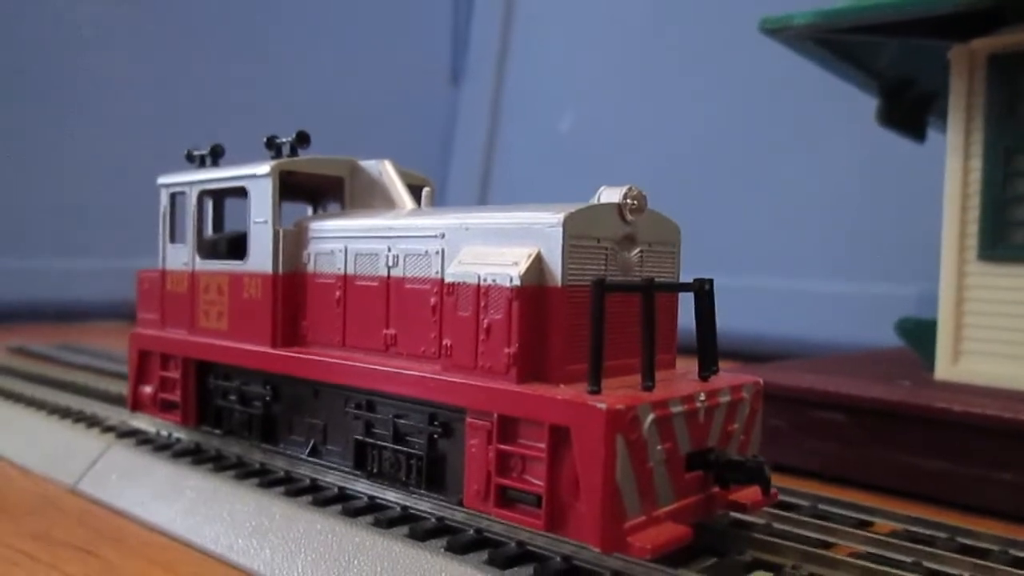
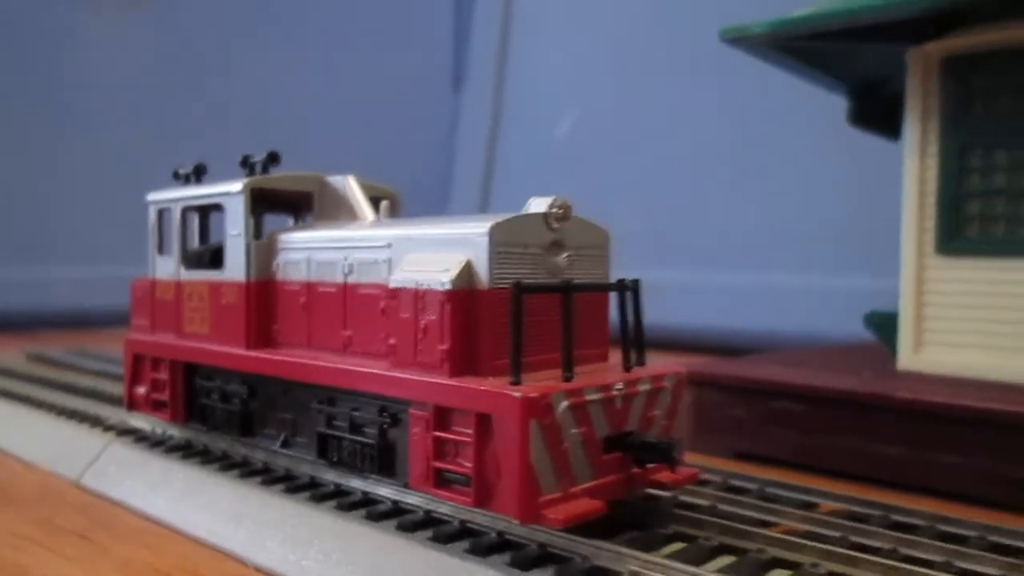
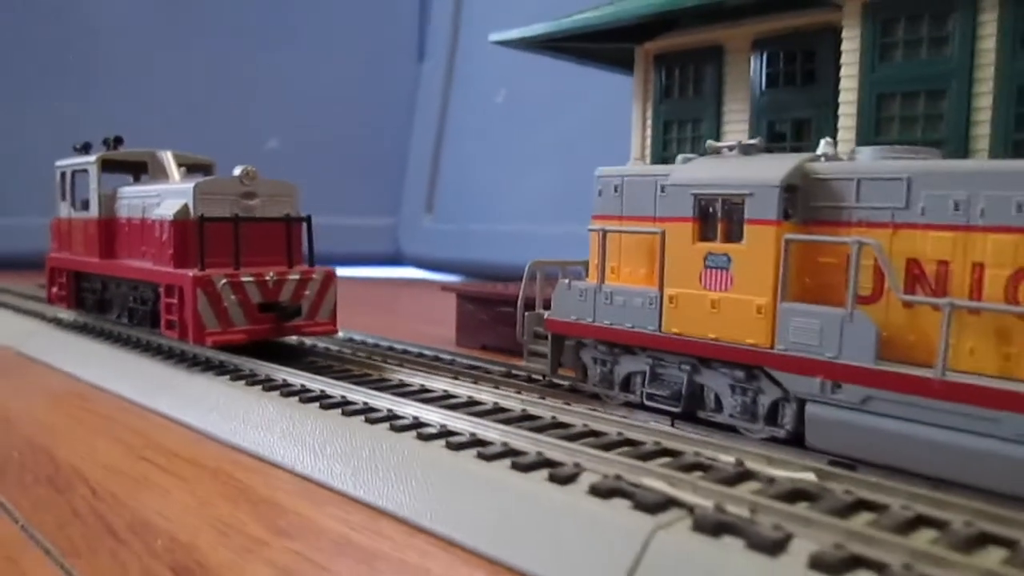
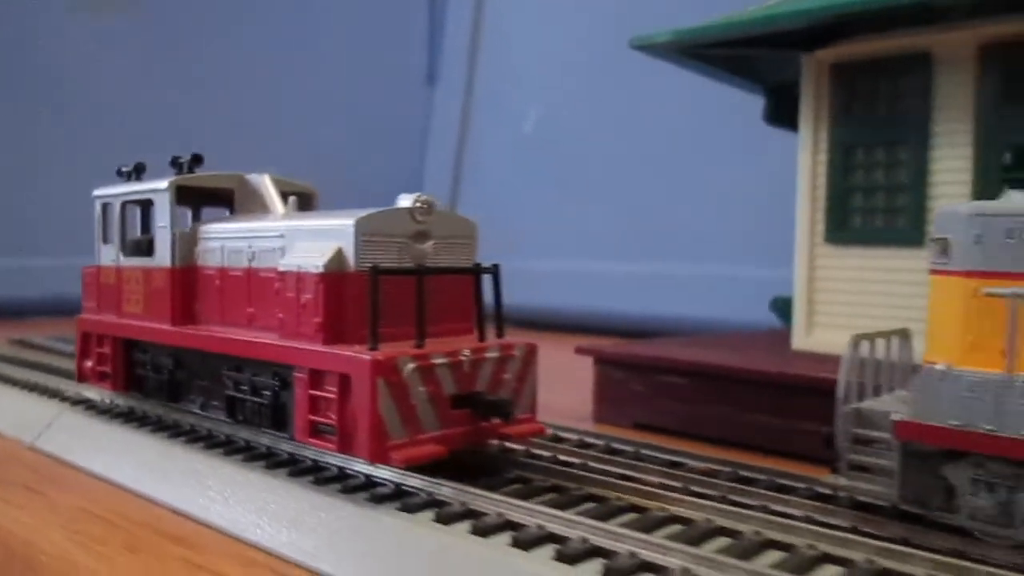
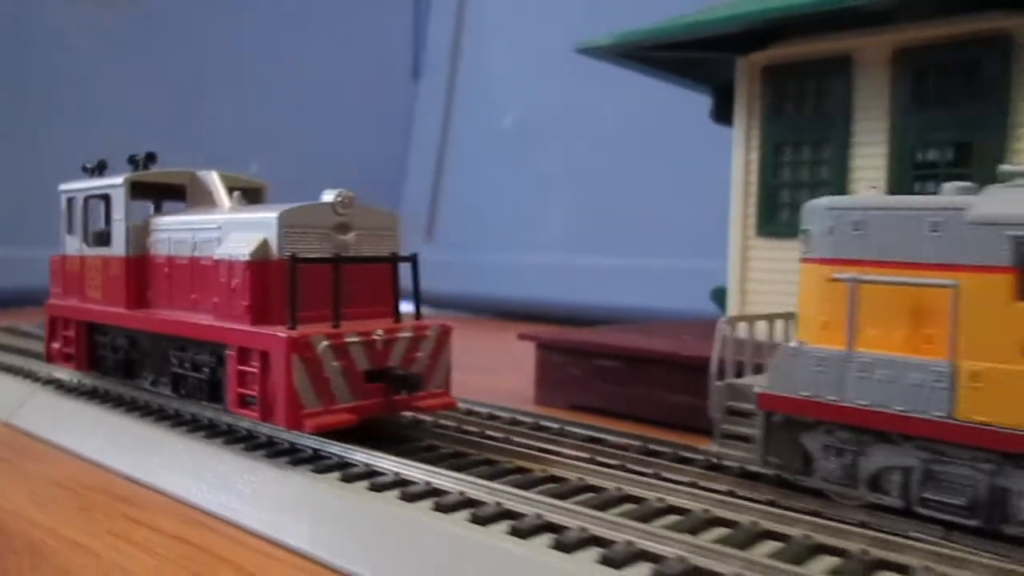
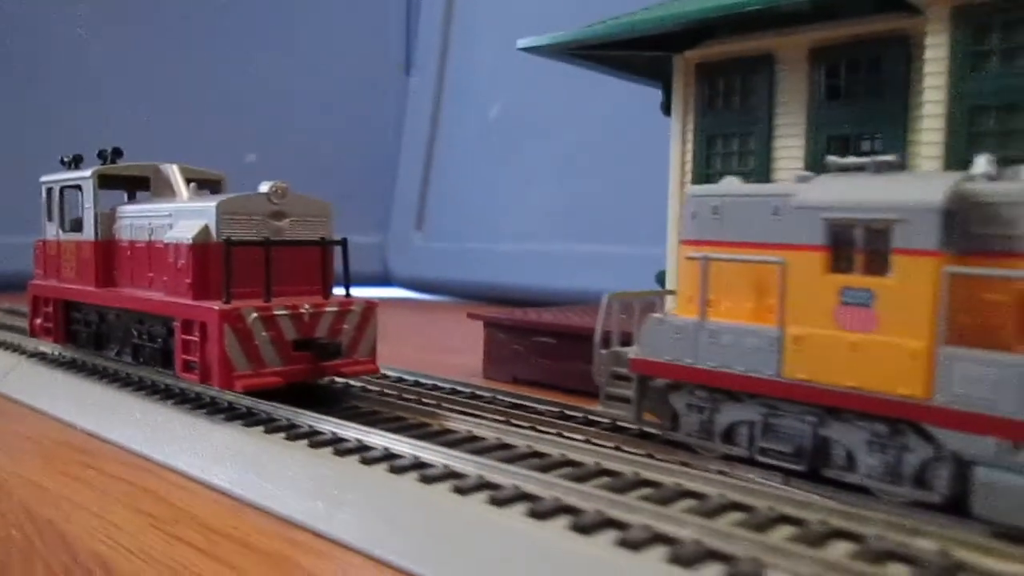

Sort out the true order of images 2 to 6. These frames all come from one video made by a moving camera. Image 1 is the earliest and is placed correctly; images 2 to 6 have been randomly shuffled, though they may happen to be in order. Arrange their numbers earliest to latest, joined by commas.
2, 4, 5, 6, 3
